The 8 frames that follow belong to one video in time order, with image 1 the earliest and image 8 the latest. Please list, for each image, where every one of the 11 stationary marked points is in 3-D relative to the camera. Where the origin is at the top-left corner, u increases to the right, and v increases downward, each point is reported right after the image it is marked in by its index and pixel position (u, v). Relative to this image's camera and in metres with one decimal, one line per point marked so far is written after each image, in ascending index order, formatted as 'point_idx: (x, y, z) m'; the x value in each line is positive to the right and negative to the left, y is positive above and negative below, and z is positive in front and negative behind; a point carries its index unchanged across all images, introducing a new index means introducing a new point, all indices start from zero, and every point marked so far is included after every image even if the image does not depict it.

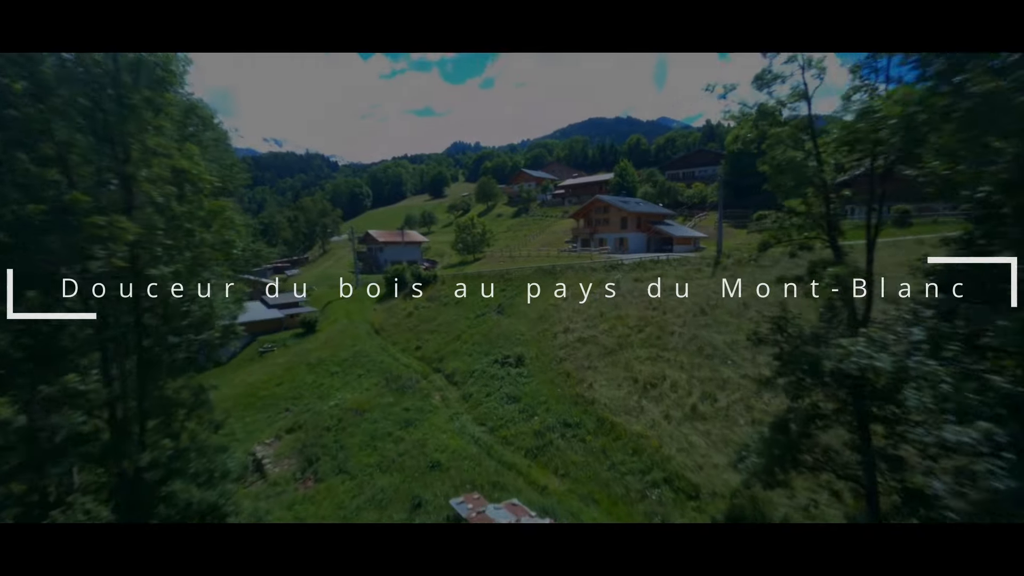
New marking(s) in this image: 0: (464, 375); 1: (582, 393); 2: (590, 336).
0: (-1.9, -3.5, +18.7) m
1: (+2.2, -3.3, +14.6) m
2: (+3.1, -2.0, +18.3) m
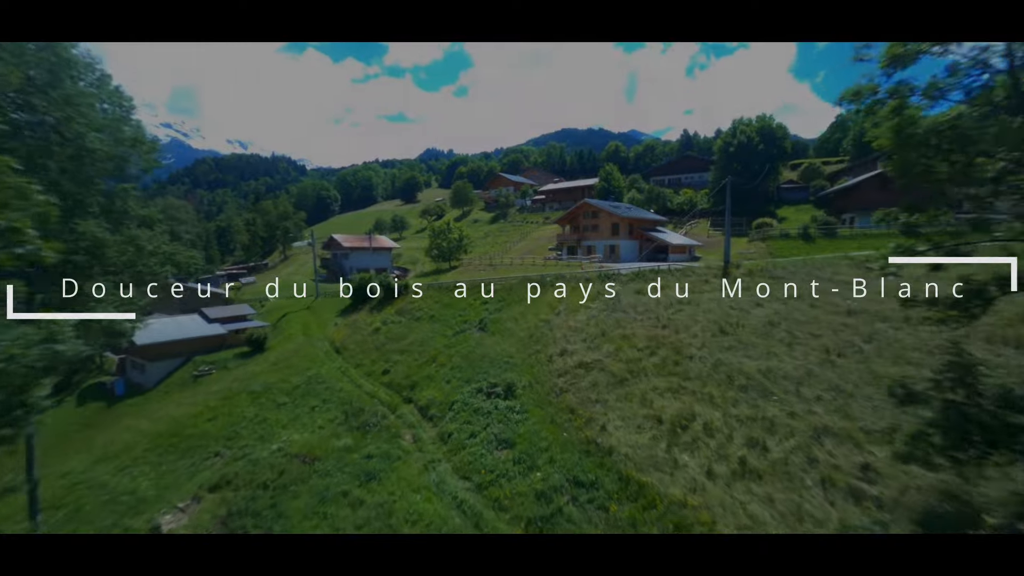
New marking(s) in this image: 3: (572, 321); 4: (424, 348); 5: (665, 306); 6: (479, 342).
0: (-2.3, -4.0, +15.4) m
1: (+2.0, -3.7, +11.5) m
2: (+2.7, -2.4, +15.3) m
3: (+2.4, -1.3, +18.7) m
4: (-3.8, -2.6, +19.9) m
5: (+6.1, -0.7, +18.6) m
6: (-1.4, -2.2, +19.0) m
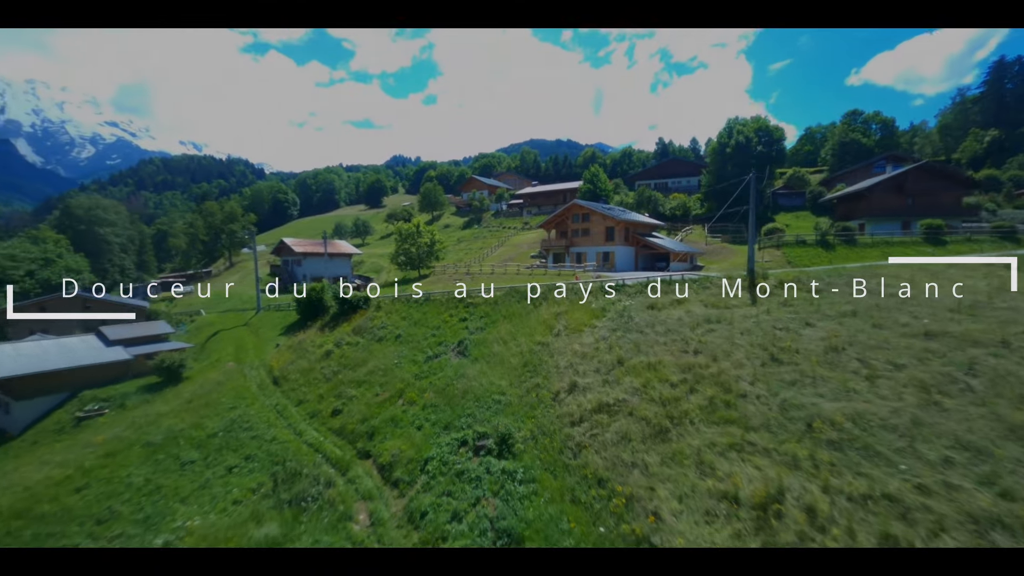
0: (-2.4, -4.3, +11.2) m
1: (+2.2, -4.0, +7.7) m
2: (+2.6, -2.8, +11.5) m
3: (+2.1, -1.8, +14.9) m
4: (-4.2, -3.1, +15.6) m
5: (+5.8, -1.2, +15.1) m
6: (-1.7, -2.7, +14.9) m
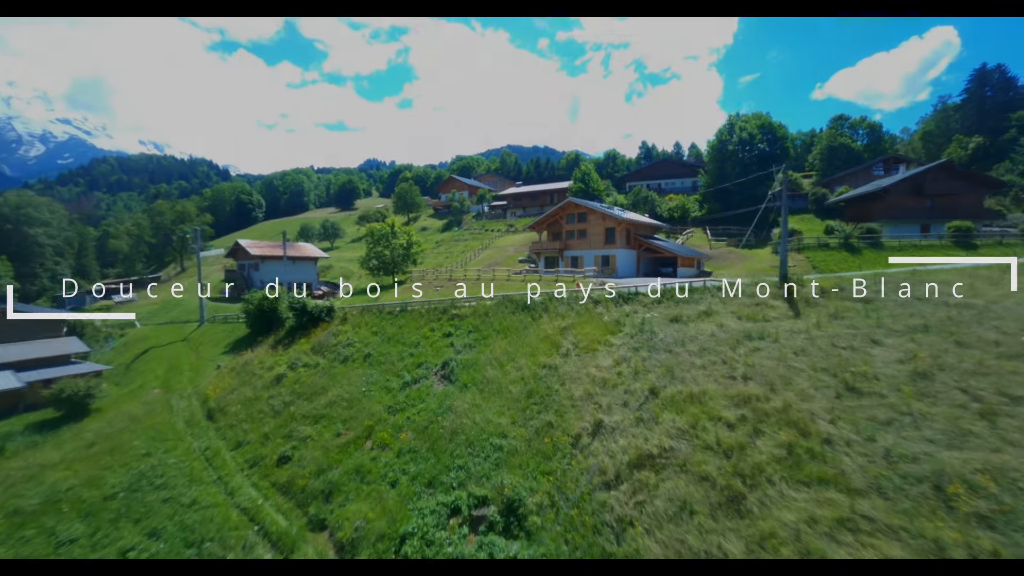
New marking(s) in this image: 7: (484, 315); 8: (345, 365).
0: (-2.2, -4.5, +8.0) m
1: (+2.6, -4.2, +4.7) m
2: (+2.7, -3.0, +8.5) m
3: (+2.1, -2.0, +11.9) m
4: (-4.2, -3.3, +12.3) m
5: (+5.8, -1.5, +12.3) m
6: (-1.7, -2.9, +11.7) m
7: (-1.0, -0.9, +15.7) m
8: (-5.2, -2.4, +14.7) m
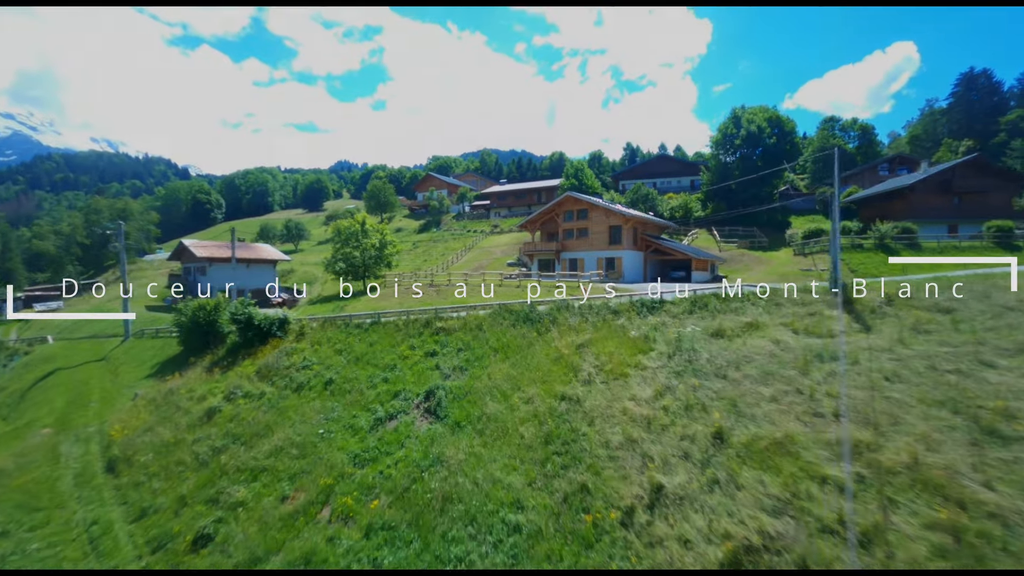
0: (-1.8, -4.6, +4.9) m
1: (+3.1, -4.2, +1.8) m
2: (+3.1, -3.1, +5.7) m
3: (+2.3, -2.2, +9.0) m
4: (-4.0, -3.5, +9.0) m
5: (+5.9, -1.6, +9.7) m
6: (-1.5, -3.1, +8.6) m
7: (-1.0, -1.1, +12.7) m
8: (-5.2, -2.6, +11.4) m
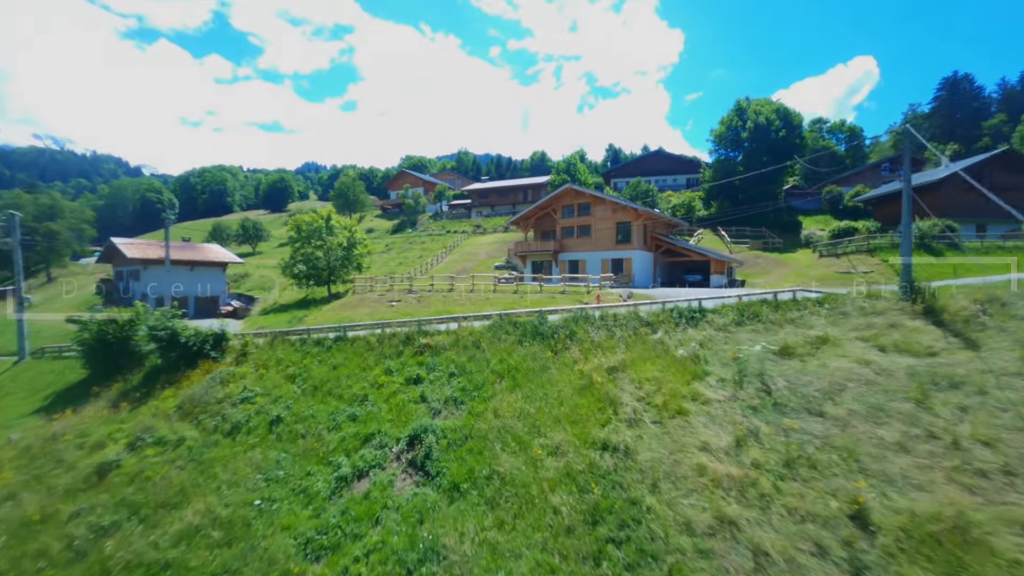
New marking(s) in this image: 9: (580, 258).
0: (-1.2, -4.7, +2.0) m
1: (+3.9, -4.2, -0.8) m
2: (+3.6, -3.2, +3.1) m
3: (+2.6, -2.2, +6.4) m
4: (-3.7, -3.5, +6.0) m
5: (+6.2, -1.7, +7.3) m
6: (-1.1, -3.2, +5.8) m
7: (-0.8, -1.2, +9.9) m
8: (-5.0, -2.7, +8.3) m
9: (+2.7, +1.2, +18.3) m
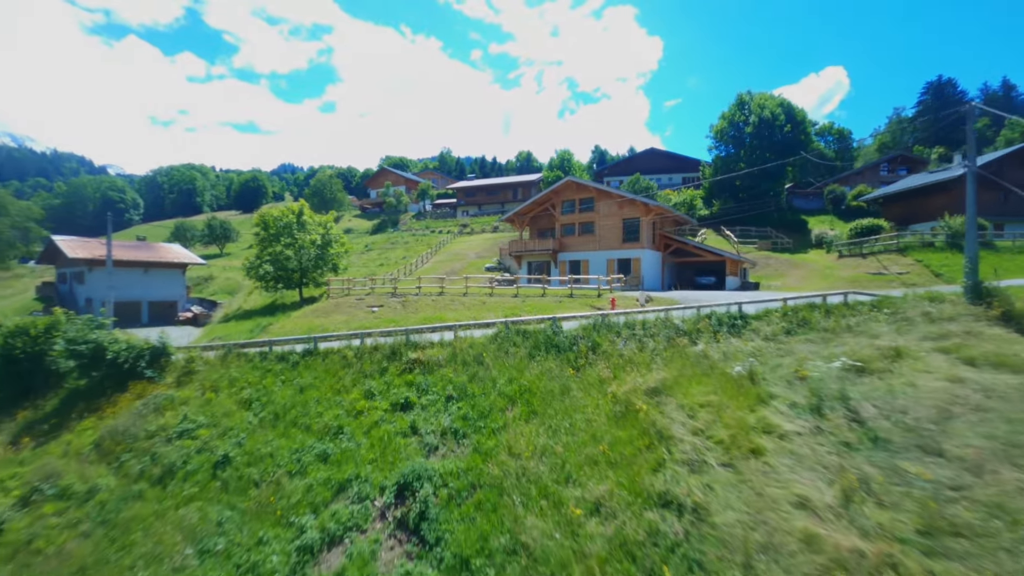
0: (-0.7, -4.6, +0.1) m
1: (+4.5, -4.1, -2.4) m
2: (+4.1, -3.1, +1.5) m
3: (+2.9, -2.3, +4.7) m
4: (-3.4, -3.5, +4.1) m
5: (+6.5, -1.7, +5.7) m
6: (-0.8, -3.2, +3.9) m
7: (-0.7, -1.3, +8.1) m
8: (-4.7, -2.8, +6.3) m
9: (+2.5, +1.1, +16.6) m
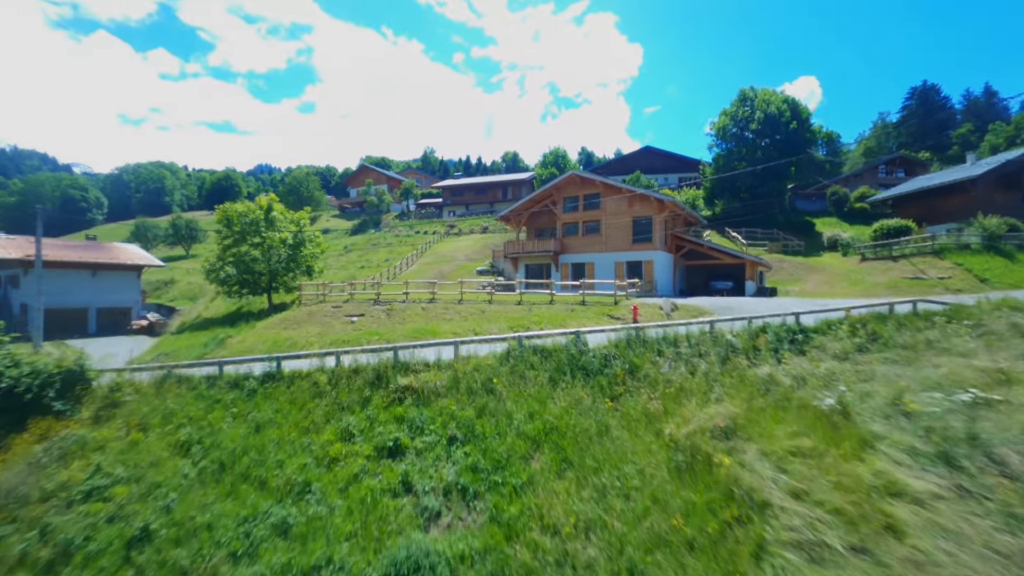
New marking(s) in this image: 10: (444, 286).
0: (-0.2, -4.7, -1.6) m
1: (+5.2, -4.1, -3.9) m
2: (+4.6, -3.2, -0.1) m
3: (+3.3, -2.3, +3.2) m
4: (-3.0, -3.6, +2.2) m
5: (+6.8, -1.8, +4.3) m
6: (-0.4, -3.2, +2.2) m
7: (-0.4, -1.4, +6.4) m
8: (-4.4, -2.8, +4.5) m
9: (+2.4, +0.9, +15.0) m
10: (-2.1, +0.1, +14.5) m
